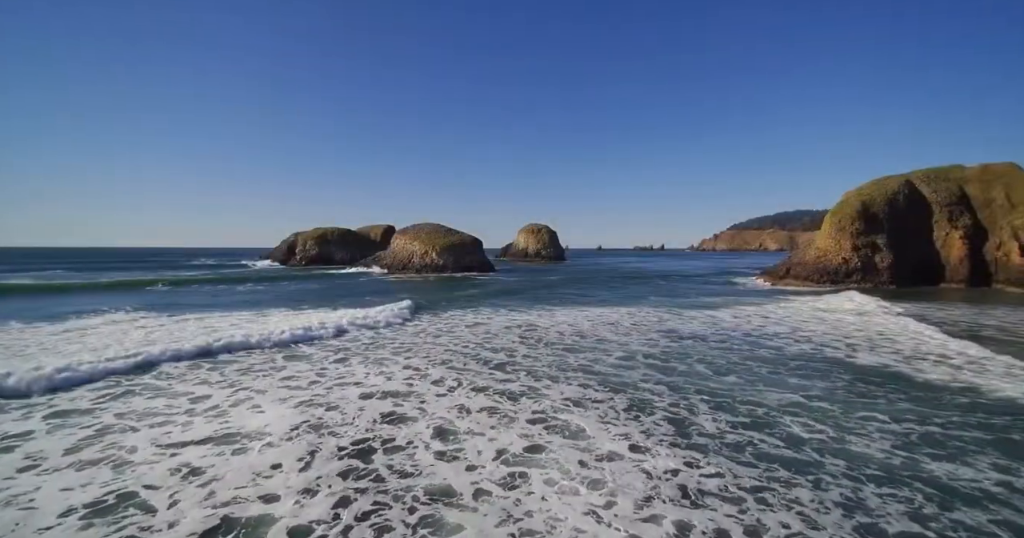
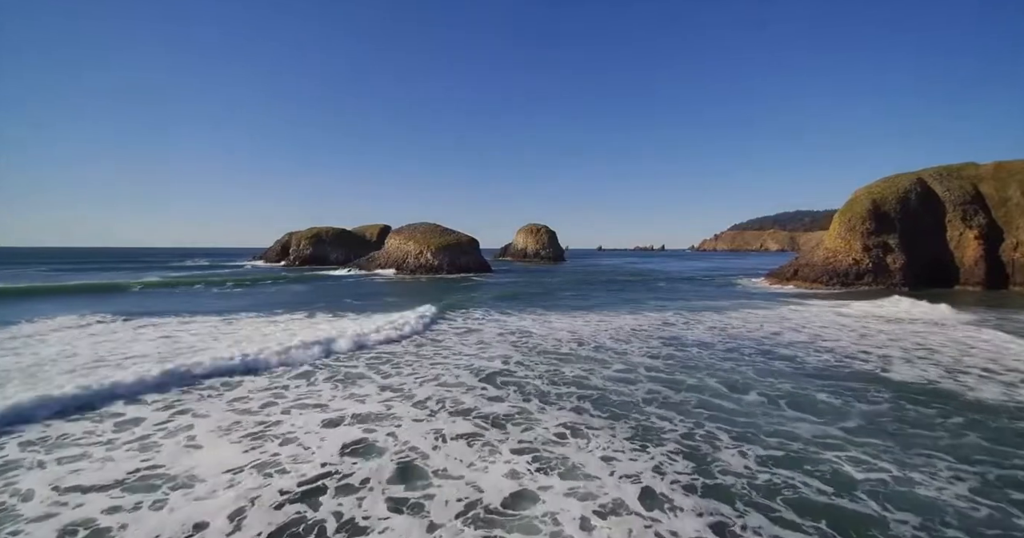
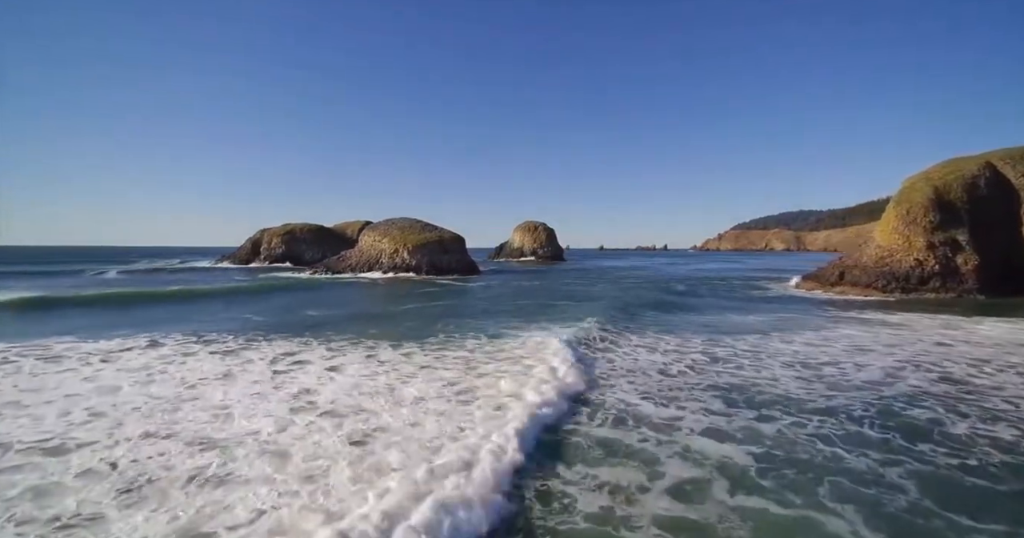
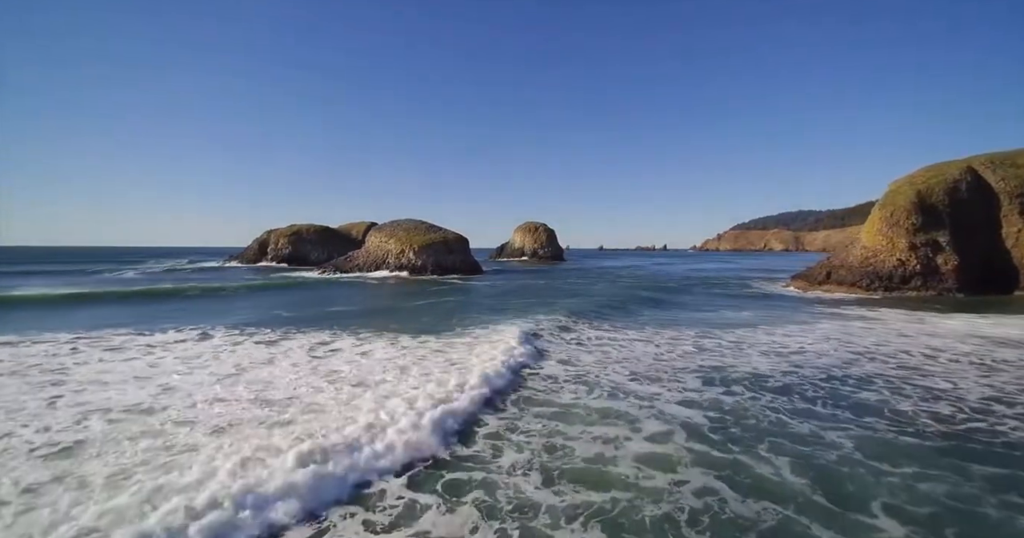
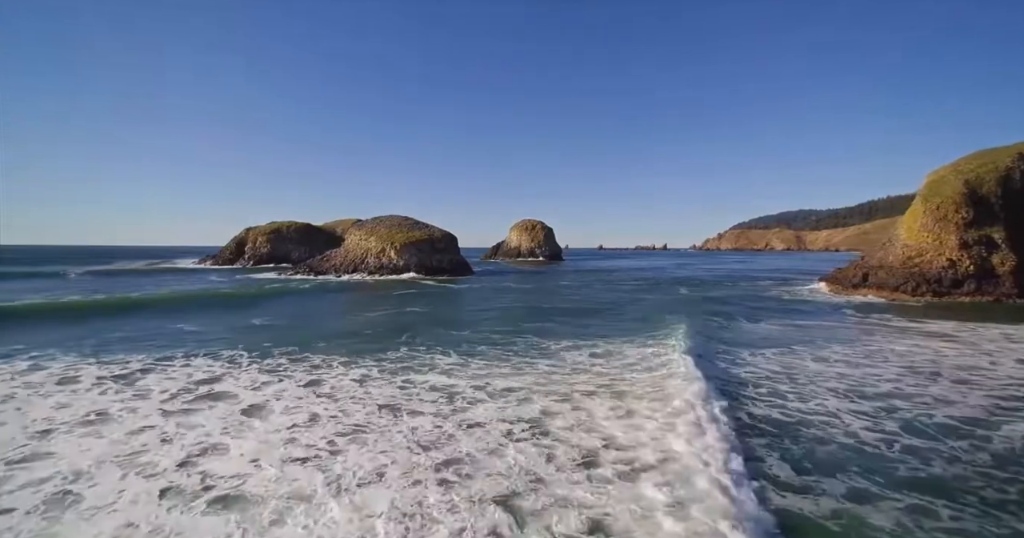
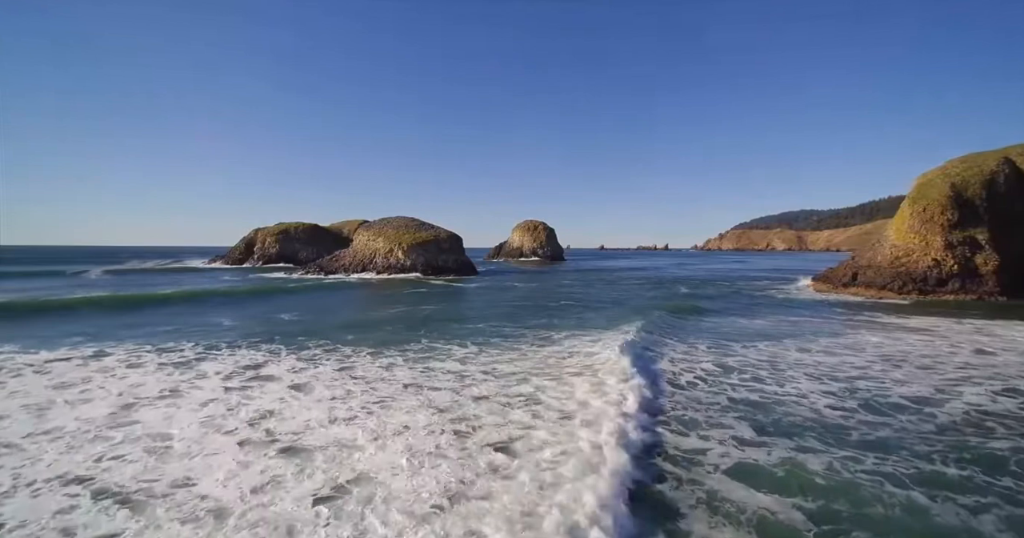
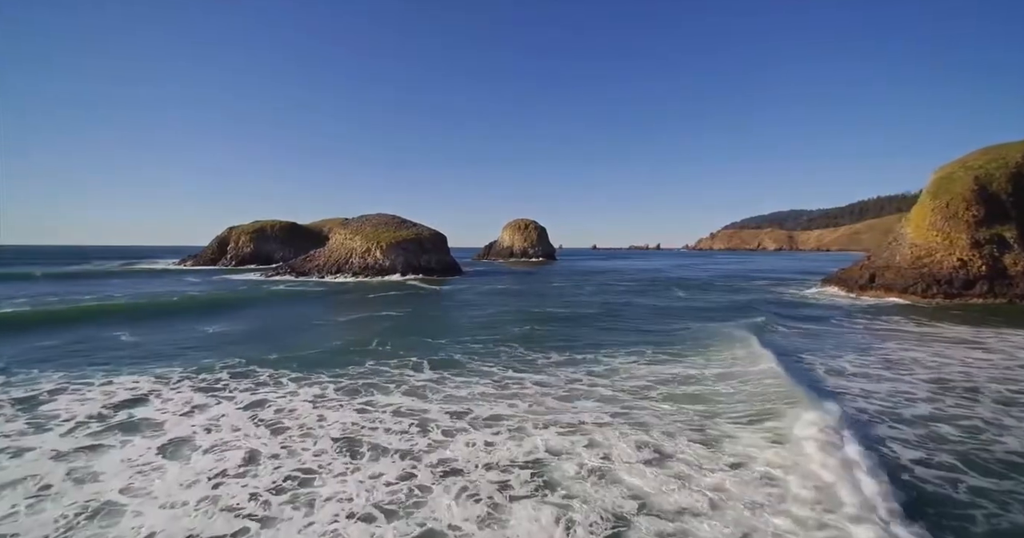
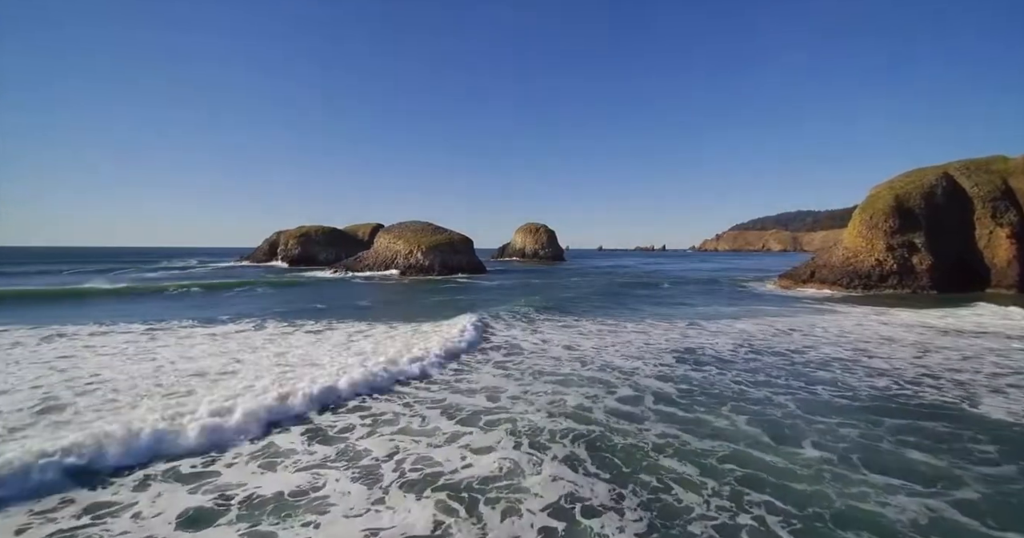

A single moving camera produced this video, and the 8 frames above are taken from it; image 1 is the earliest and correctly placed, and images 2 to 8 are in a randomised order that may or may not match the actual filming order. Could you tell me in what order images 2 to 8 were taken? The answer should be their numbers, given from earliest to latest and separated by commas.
2, 8, 4, 3, 6, 5, 7
